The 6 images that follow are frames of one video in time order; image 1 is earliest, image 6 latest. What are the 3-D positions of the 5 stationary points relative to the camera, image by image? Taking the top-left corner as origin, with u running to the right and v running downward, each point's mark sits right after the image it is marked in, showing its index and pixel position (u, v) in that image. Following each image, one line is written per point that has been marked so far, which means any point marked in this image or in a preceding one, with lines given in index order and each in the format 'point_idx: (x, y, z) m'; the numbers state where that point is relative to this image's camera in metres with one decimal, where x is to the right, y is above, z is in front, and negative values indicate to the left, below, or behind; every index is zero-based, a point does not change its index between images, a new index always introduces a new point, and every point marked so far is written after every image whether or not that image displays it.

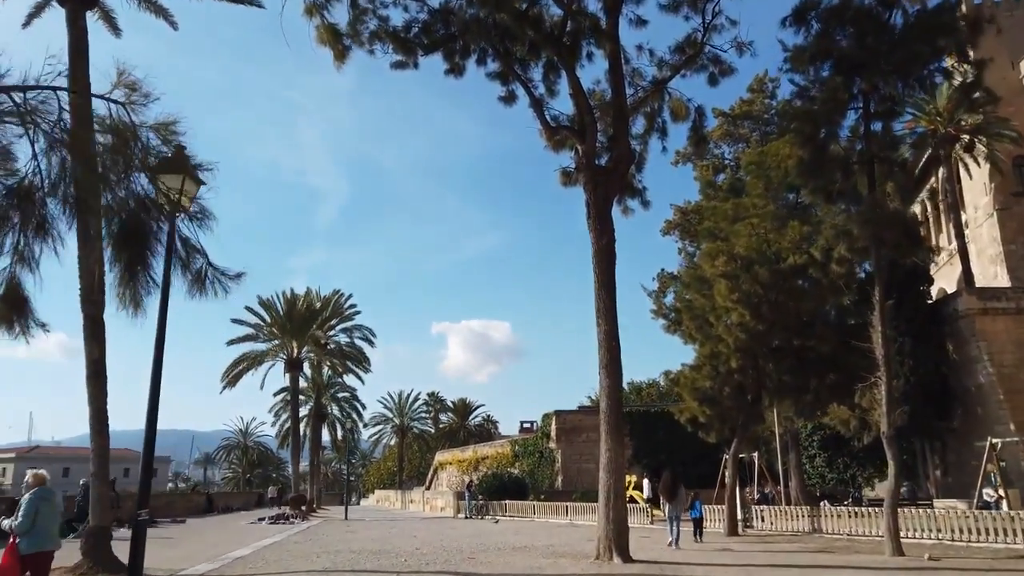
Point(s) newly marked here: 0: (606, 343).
0: (+1.7, -1.0, +13.8) m
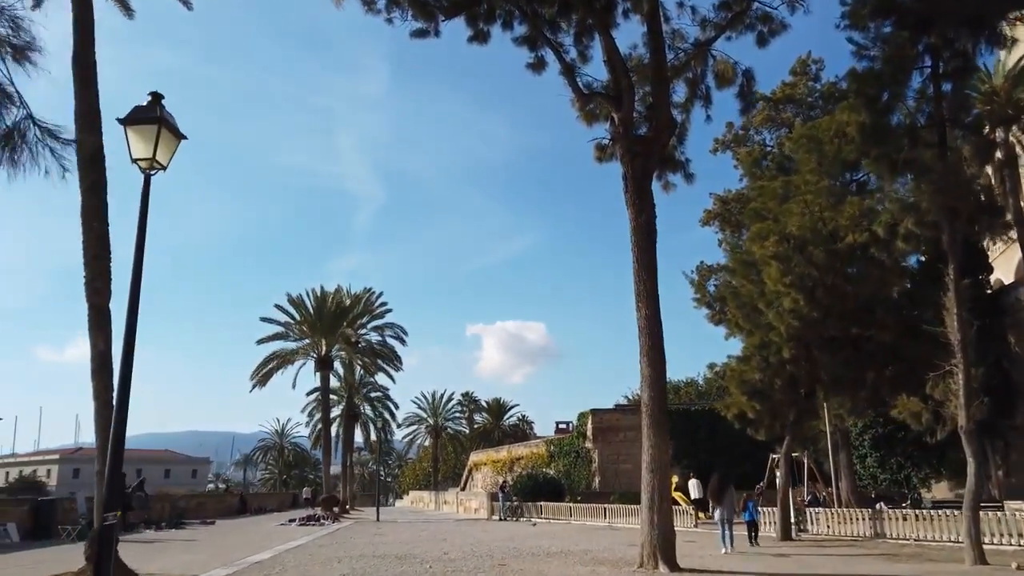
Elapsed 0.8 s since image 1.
0: (+2.2, -0.7, +12.5) m
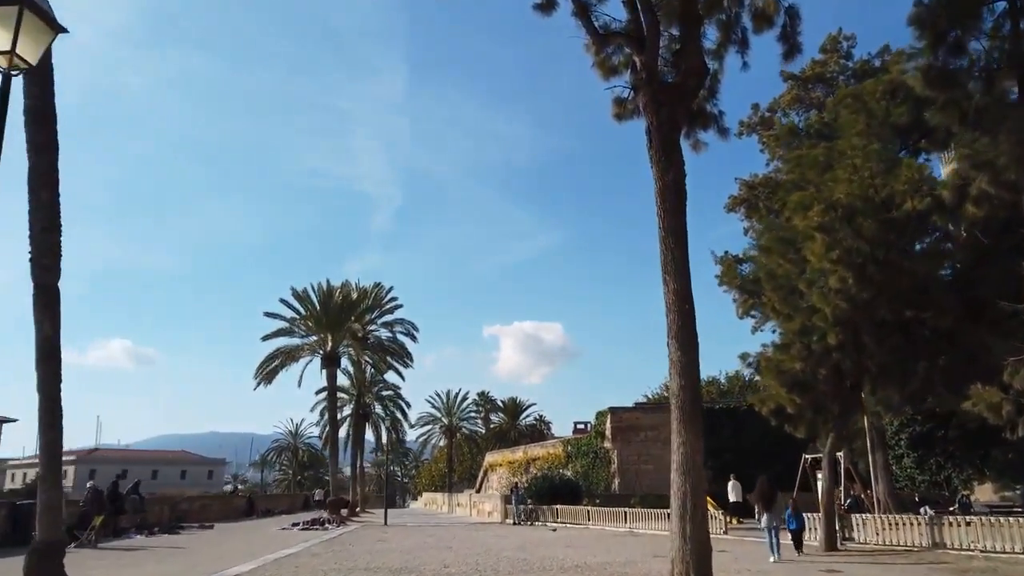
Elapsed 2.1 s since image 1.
0: (+2.3, -0.3, +10.6) m
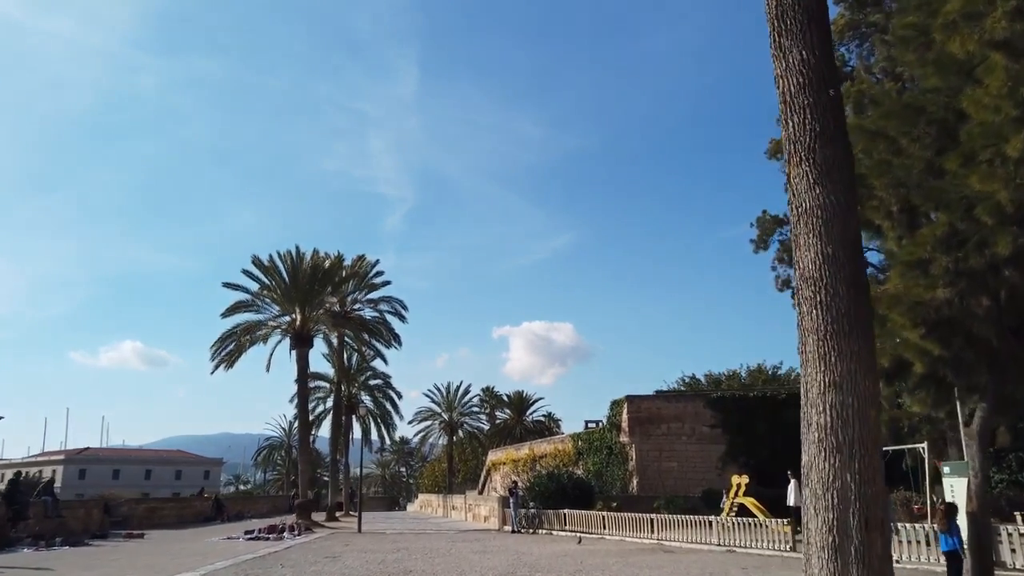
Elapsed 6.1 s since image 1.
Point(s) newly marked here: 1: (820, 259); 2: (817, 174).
0: (+2.0, +1.3, +5.0) m
1: (+1.9, +0.2, +4.7) m
2: (+2.0, +0.7, +4.9) m
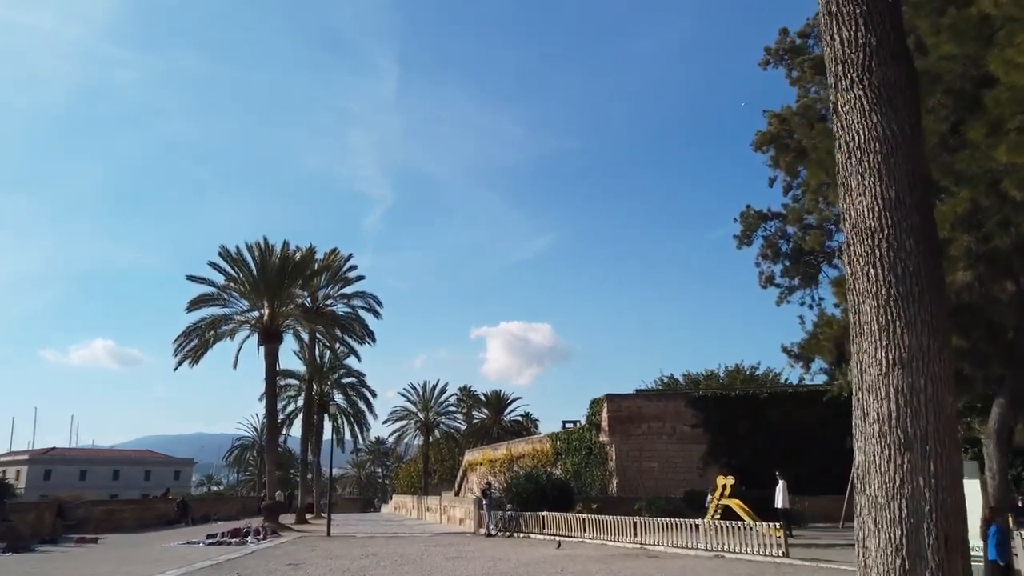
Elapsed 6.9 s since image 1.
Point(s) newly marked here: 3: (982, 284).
0: (+1.8, +1.5, +4.0) m
1: (+1.8, +0.4, +3.7) m
2: (+1.9, +1.0, +3.9) m
3: (+5.6, 0.0, +9.1) m
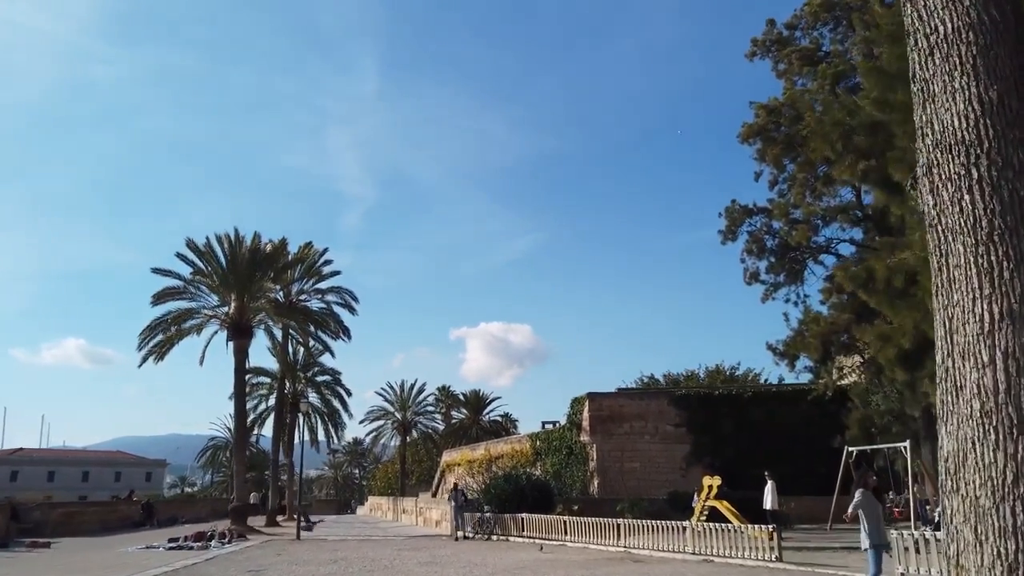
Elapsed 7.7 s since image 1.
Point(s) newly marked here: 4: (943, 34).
0: (+1.8, +1.7, +3.1) m
1: (+1.7, +0.7, +2.8) m
2: (+1.8, +1.2, +3.0) m
3: (+5.4, +0.3, +8.3) m
4: (+1.7, +1.2, +3.0) m
